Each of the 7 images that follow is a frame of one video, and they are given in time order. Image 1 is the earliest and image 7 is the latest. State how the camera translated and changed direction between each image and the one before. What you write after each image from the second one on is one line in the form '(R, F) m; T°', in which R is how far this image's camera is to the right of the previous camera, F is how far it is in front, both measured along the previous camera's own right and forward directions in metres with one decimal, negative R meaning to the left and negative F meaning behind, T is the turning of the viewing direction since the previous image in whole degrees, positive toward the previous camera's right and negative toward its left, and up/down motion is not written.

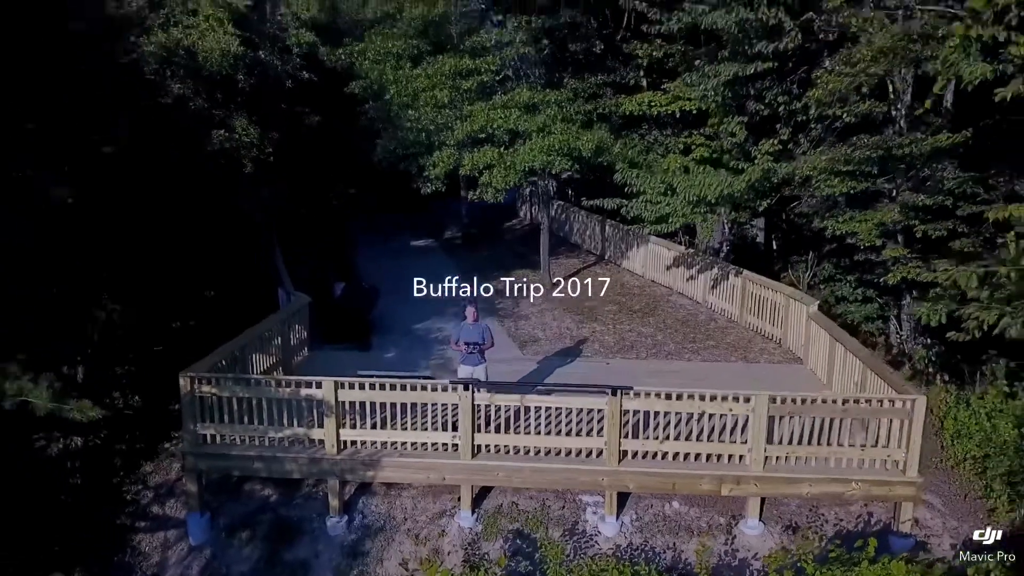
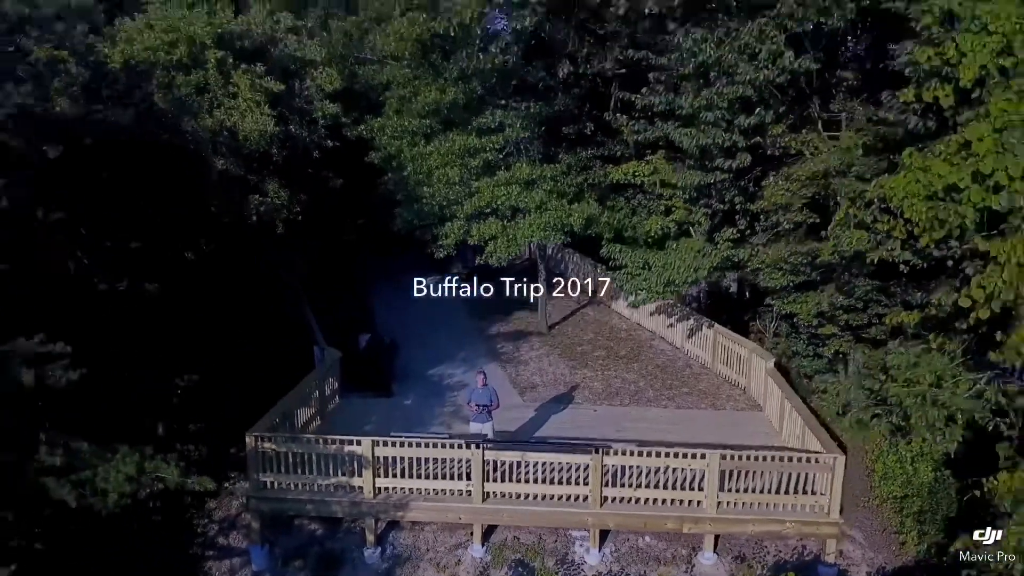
(0.0, -1.3) m; 0°
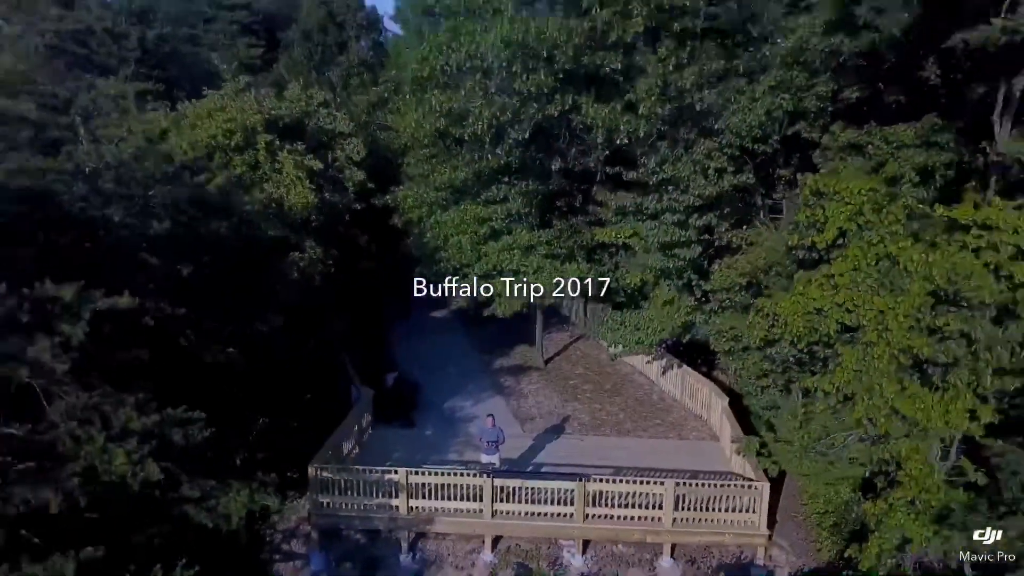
(0.0, -2.0) m; 0°
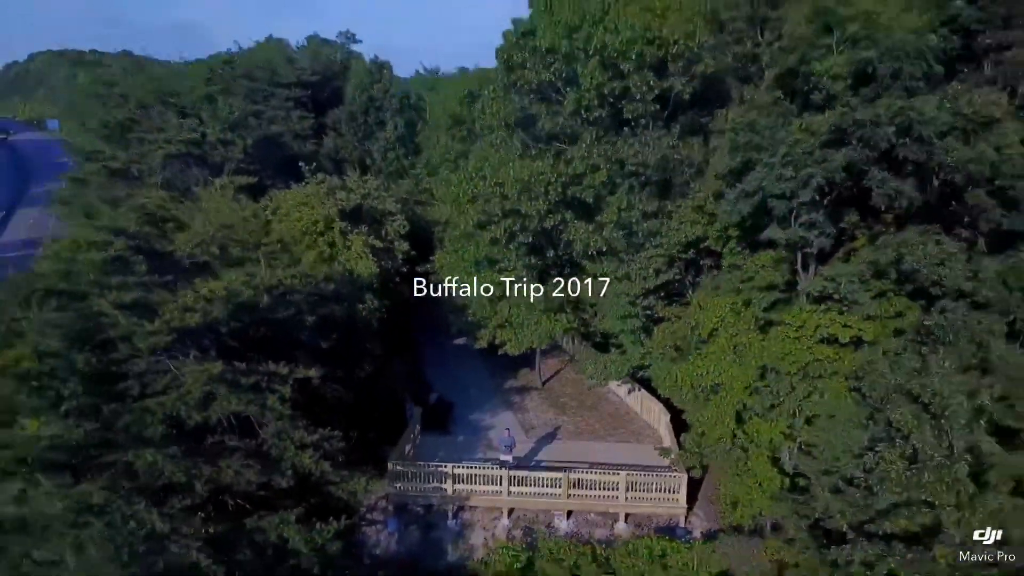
(-0.1, -4.6) m; 0°
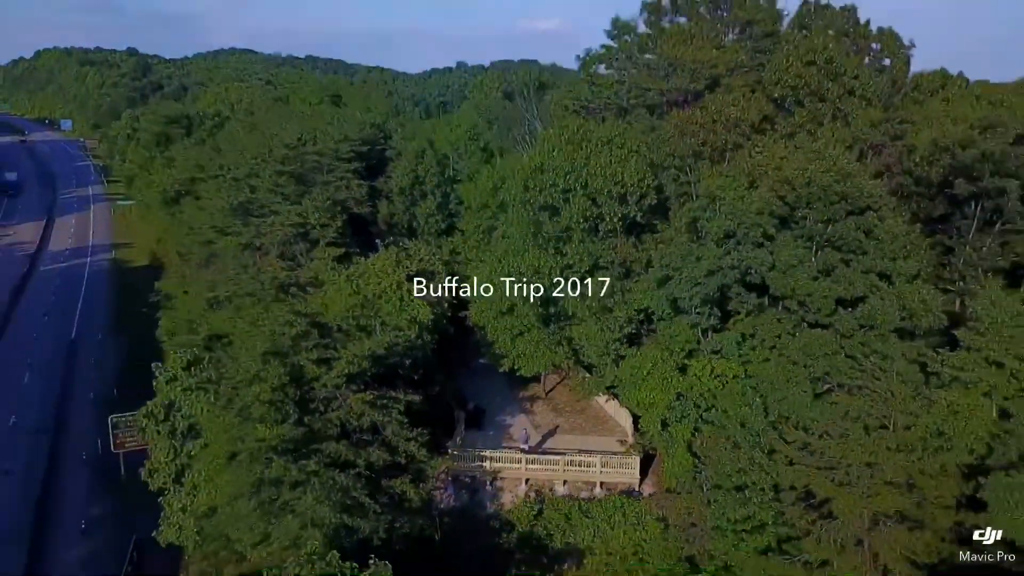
(-0.3, -7.5) m; 0°
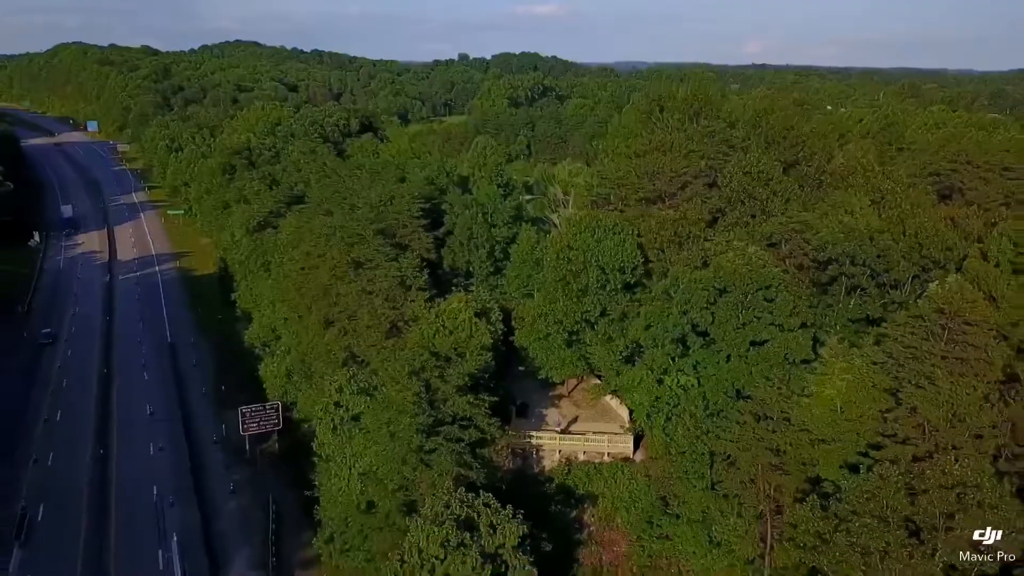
(-1.1, -11.1) m; 0°
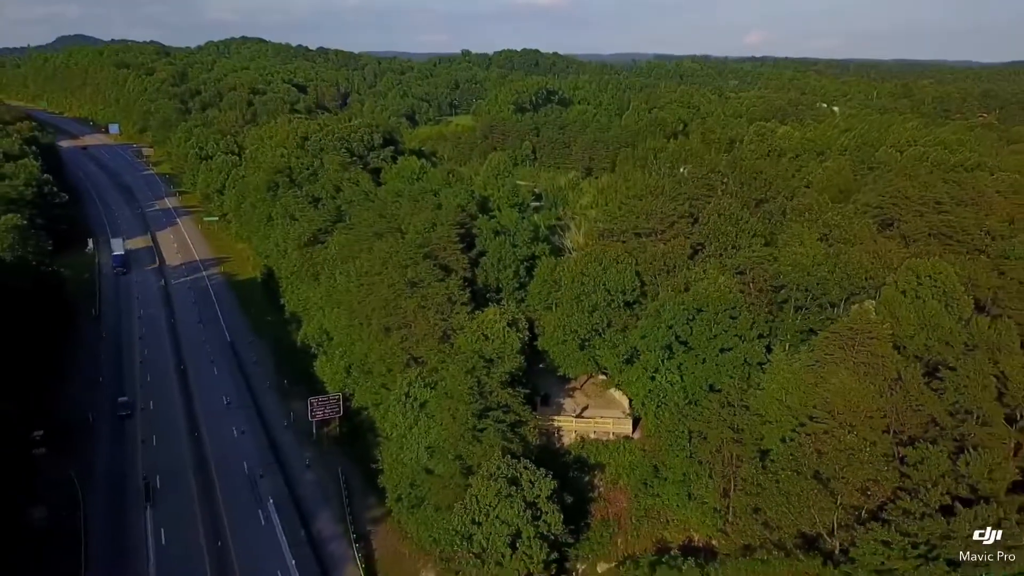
(-0.9, -9.5) m; 0°
